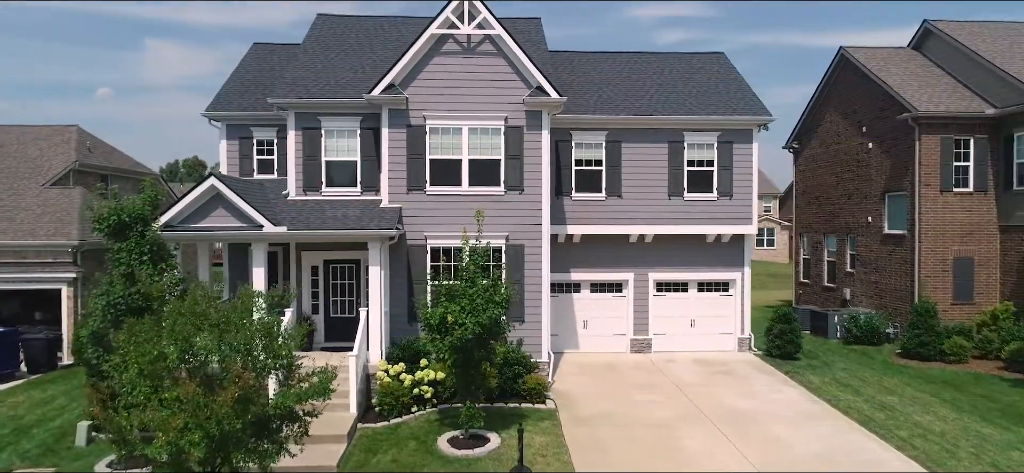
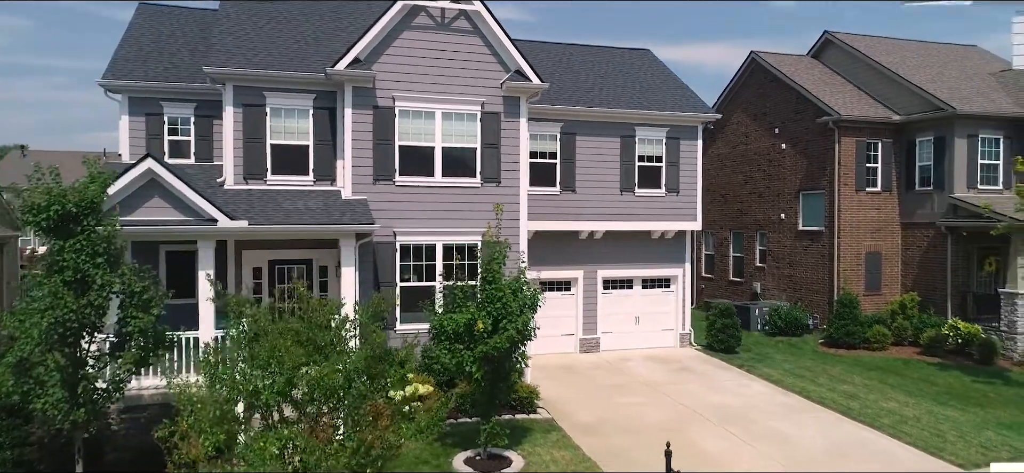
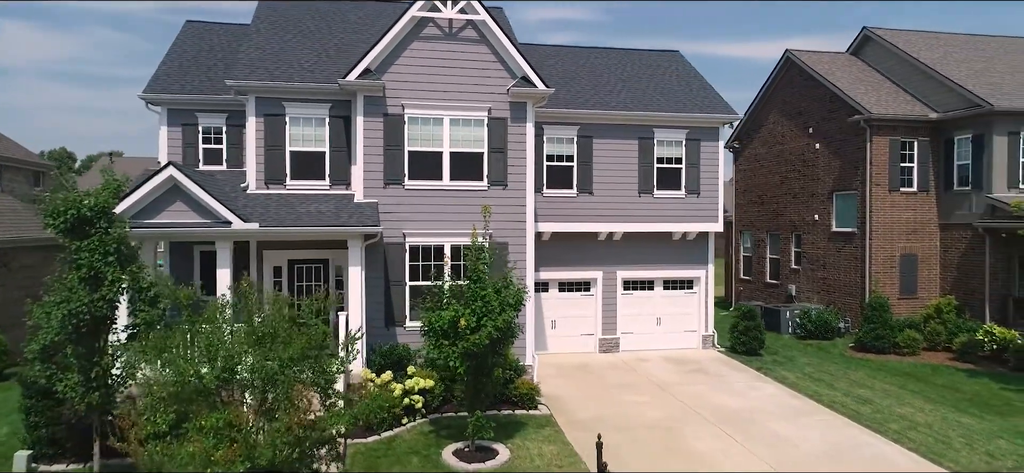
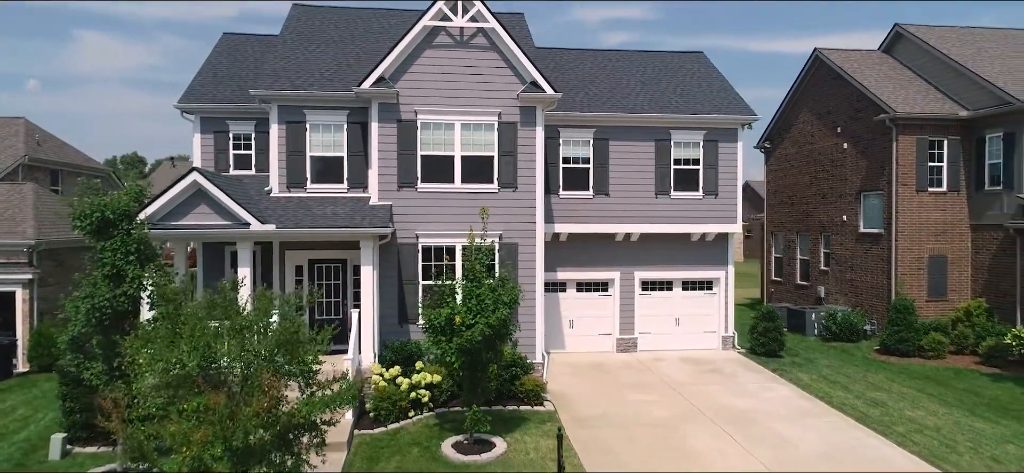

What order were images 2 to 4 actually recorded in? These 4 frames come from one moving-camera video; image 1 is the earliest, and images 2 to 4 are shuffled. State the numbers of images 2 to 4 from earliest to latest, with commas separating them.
4, 3, 2
